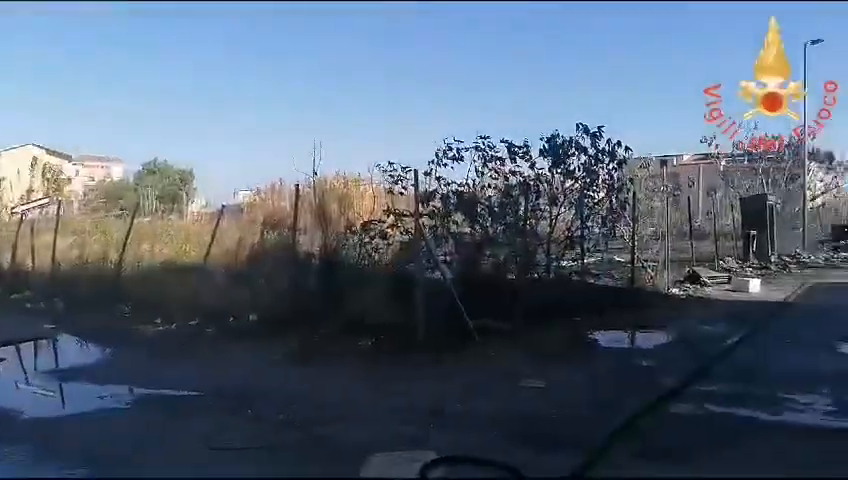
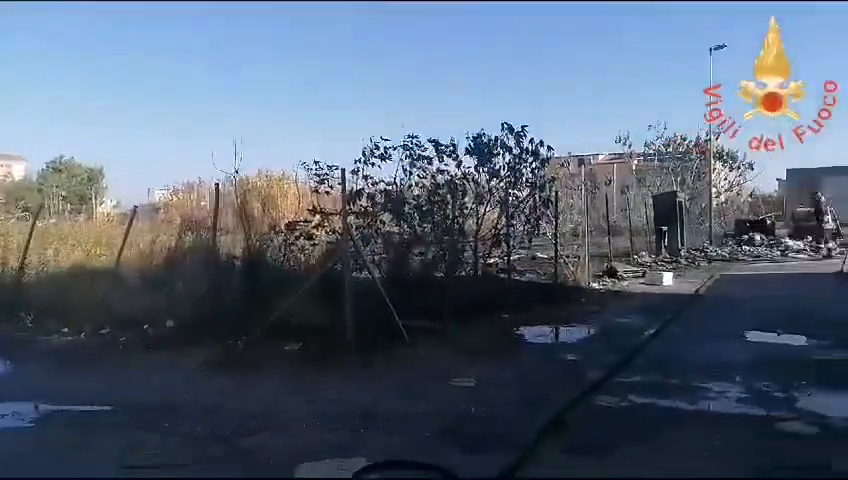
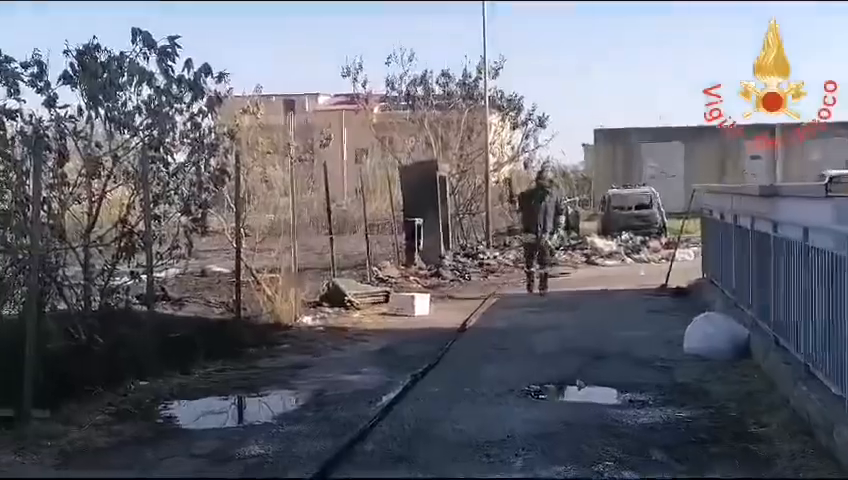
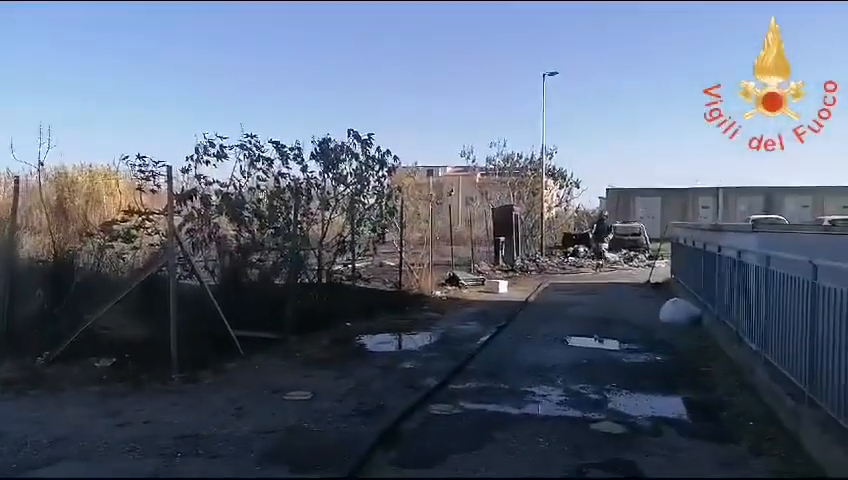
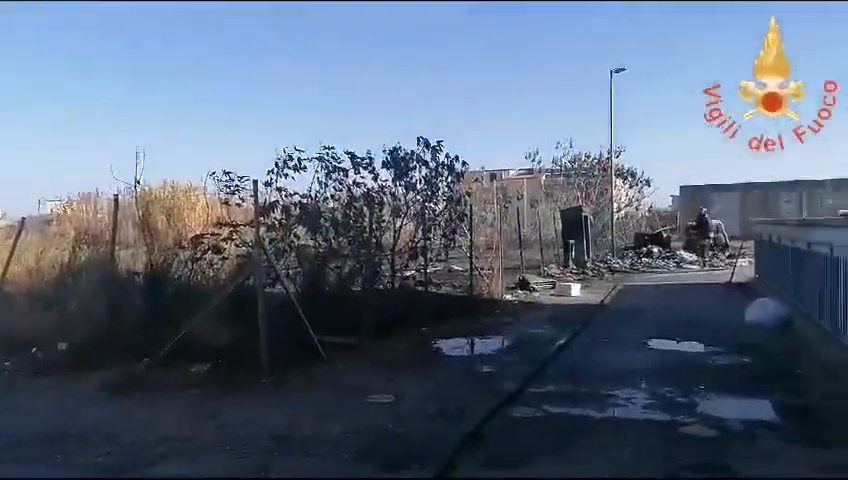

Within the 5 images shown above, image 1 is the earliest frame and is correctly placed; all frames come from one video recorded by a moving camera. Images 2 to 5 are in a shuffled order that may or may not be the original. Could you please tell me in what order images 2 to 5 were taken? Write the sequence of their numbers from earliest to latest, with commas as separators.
2, 5, 4, 3
